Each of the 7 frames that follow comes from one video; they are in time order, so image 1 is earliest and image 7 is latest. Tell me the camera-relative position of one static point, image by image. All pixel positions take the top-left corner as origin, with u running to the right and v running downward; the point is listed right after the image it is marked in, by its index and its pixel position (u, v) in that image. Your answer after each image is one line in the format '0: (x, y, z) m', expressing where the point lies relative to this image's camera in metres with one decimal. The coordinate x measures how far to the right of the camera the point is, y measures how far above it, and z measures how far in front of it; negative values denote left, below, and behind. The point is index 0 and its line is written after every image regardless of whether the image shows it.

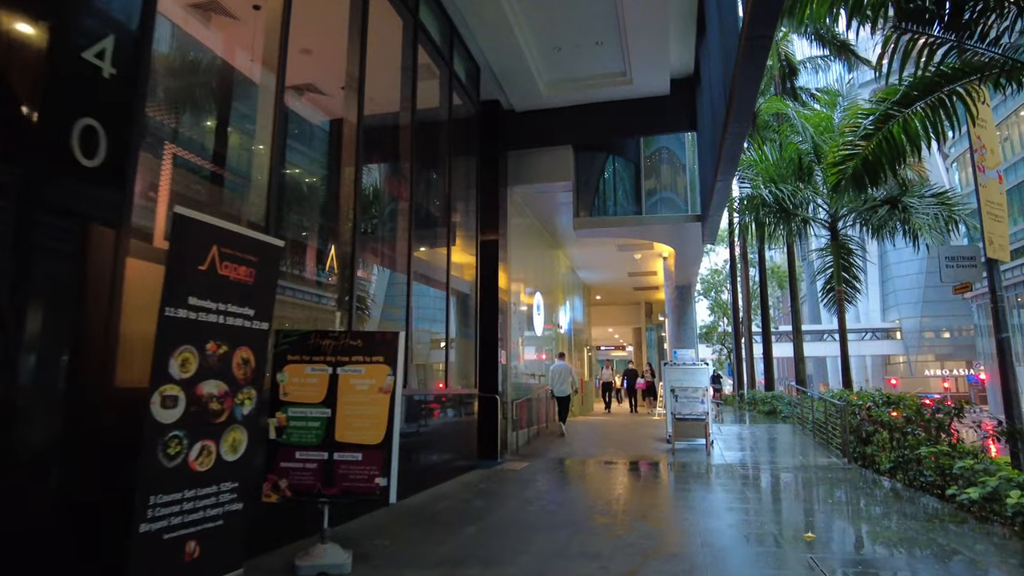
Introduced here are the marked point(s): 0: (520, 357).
0: (+0.1, -1.2, +11.4) m
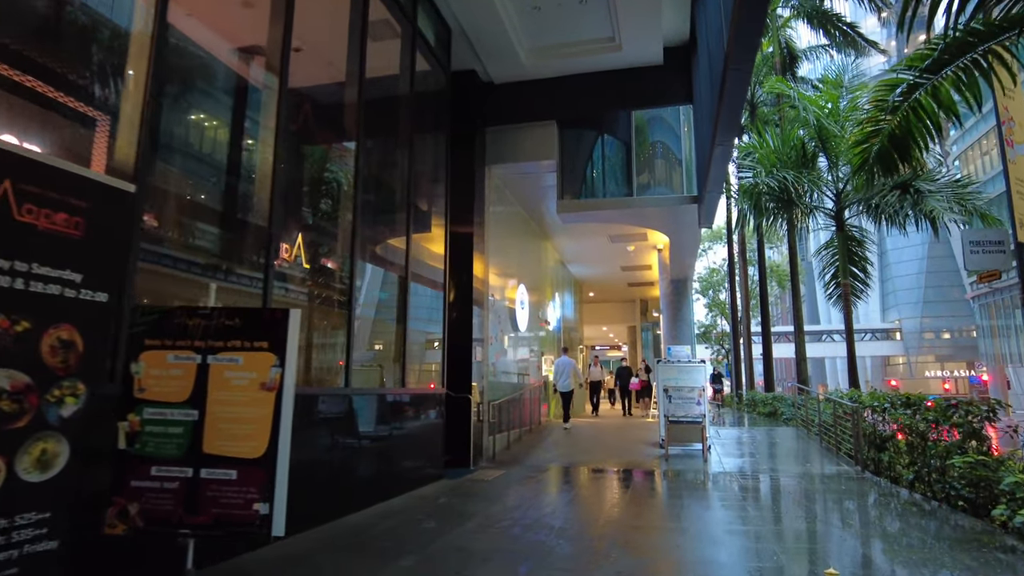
0: (-0.2, -1.1, +10.5) m
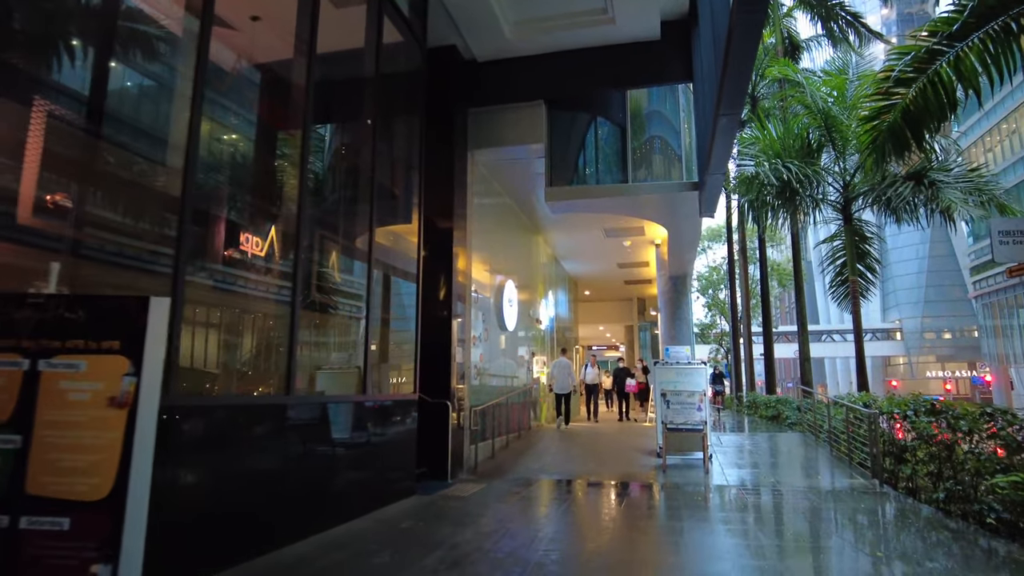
0: (-0.4, -1.0, +9.8) m
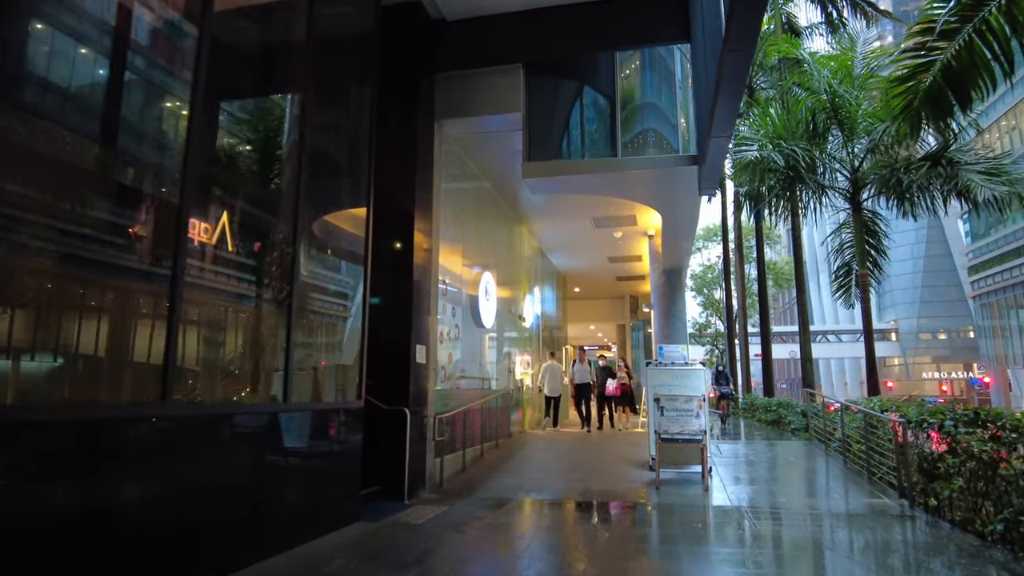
0: (-0.7, -0.9, +8.7) m
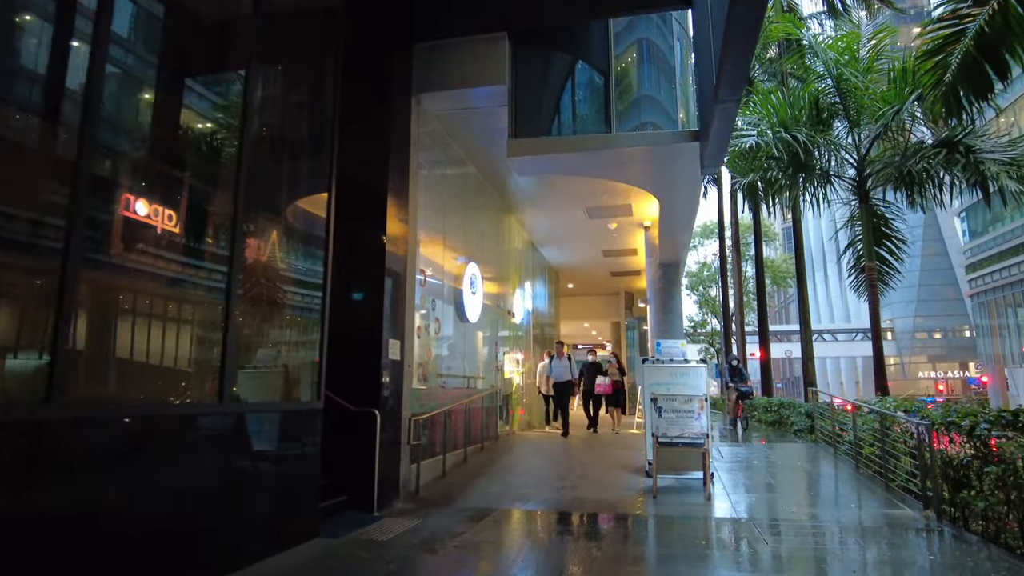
0: (-0.9, -0.8, +8.1) m
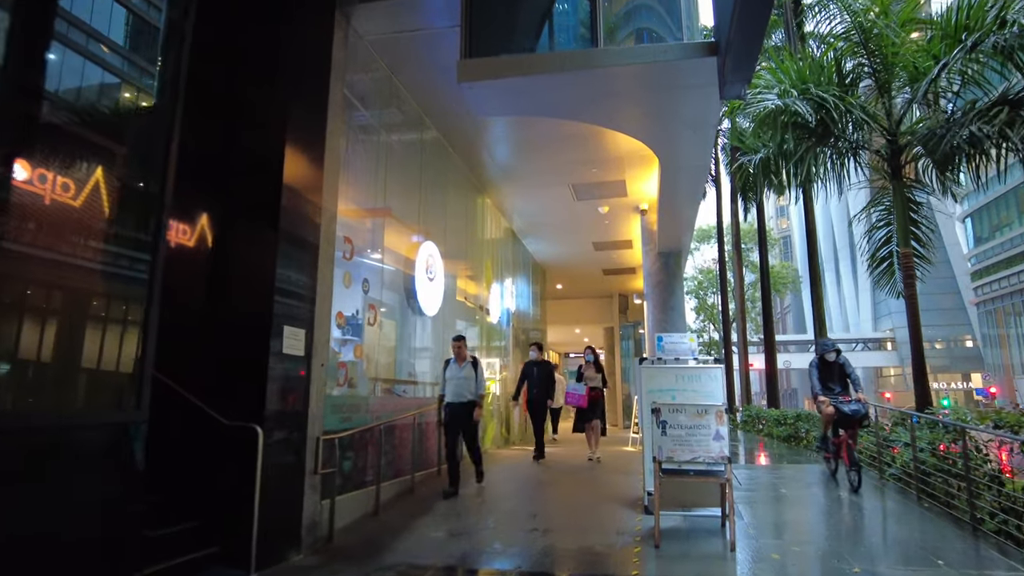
0: (-1.2, -0.6, +6.5) m
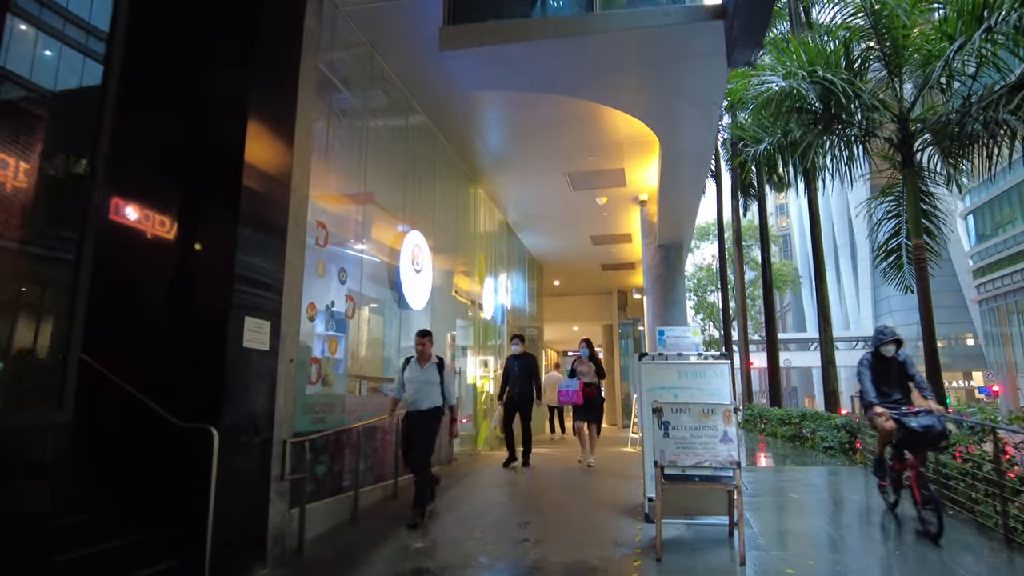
0: (-1.3, -0.6, +6.1) m
